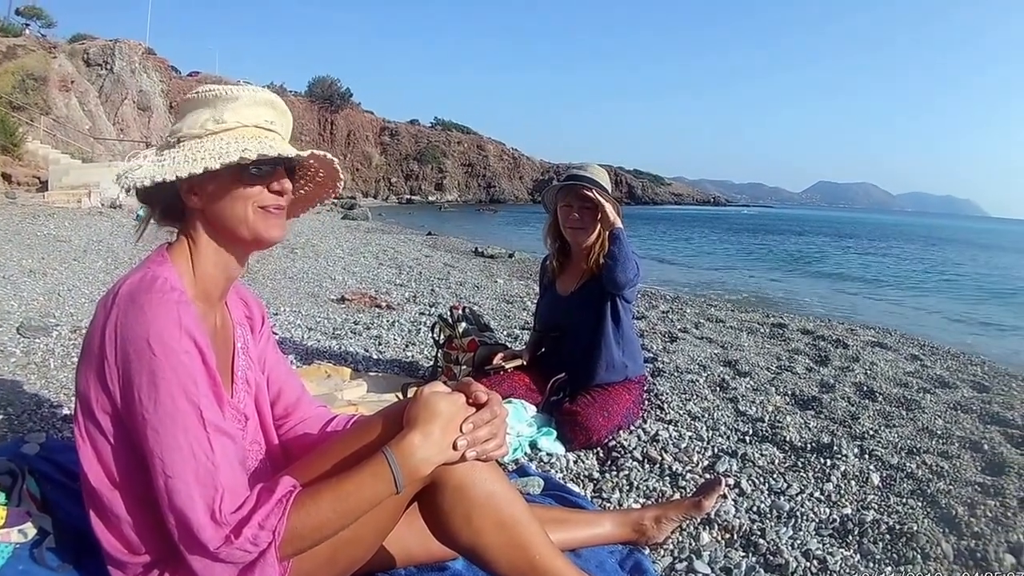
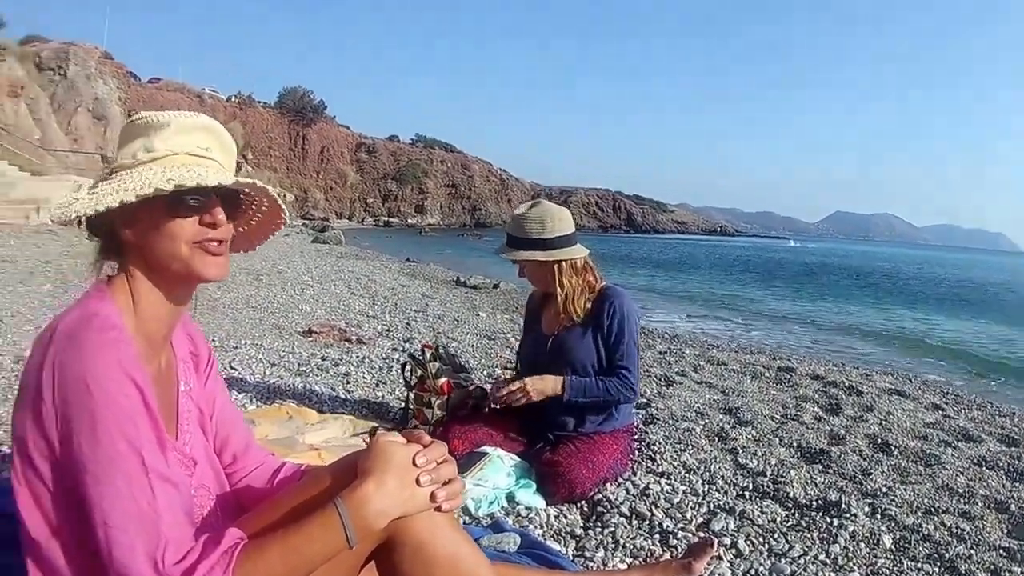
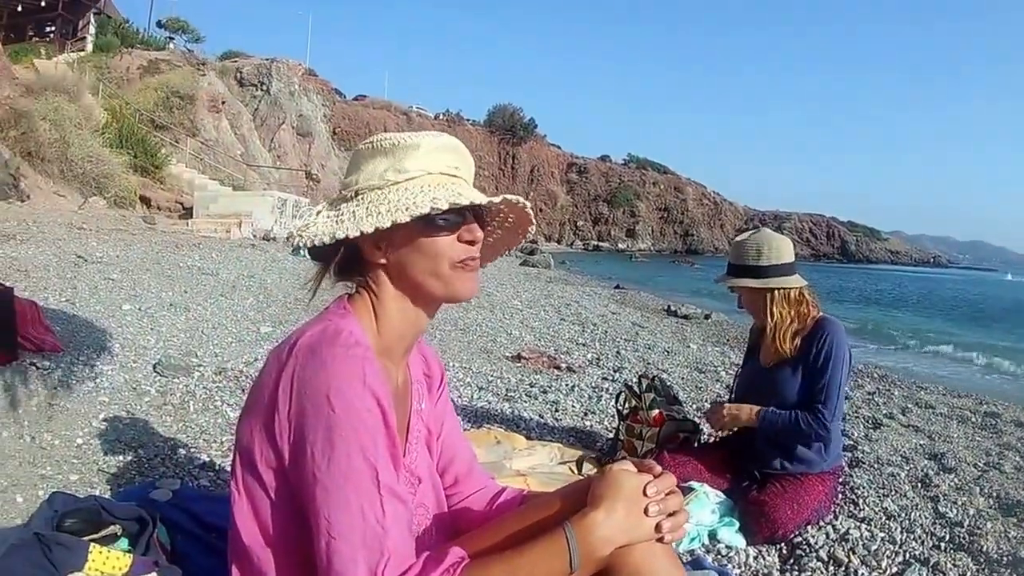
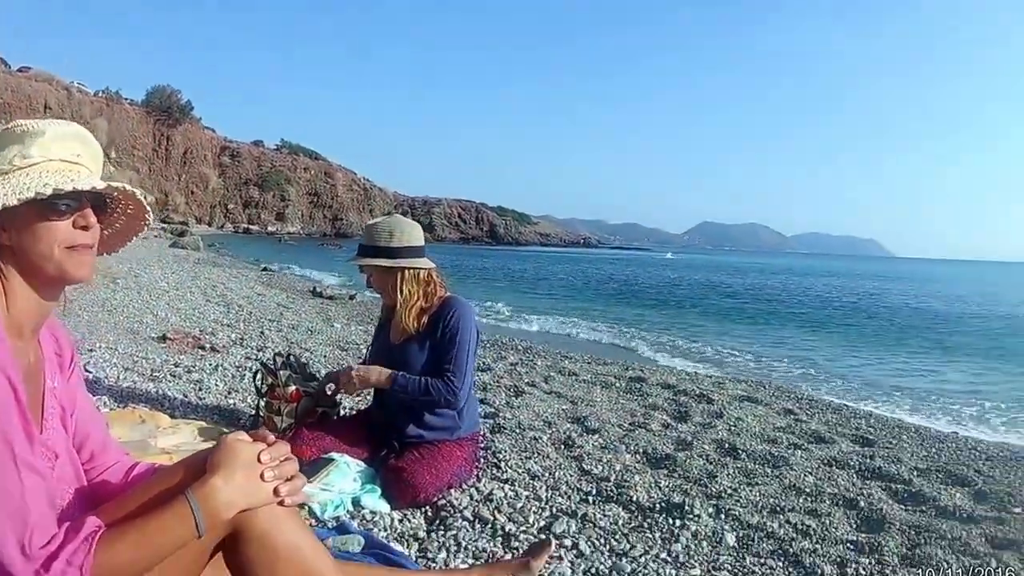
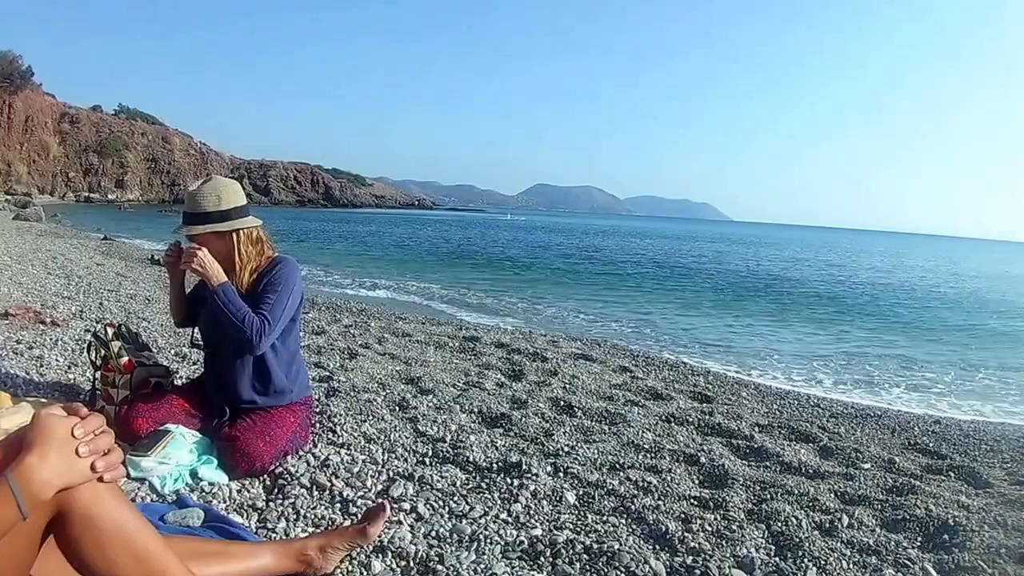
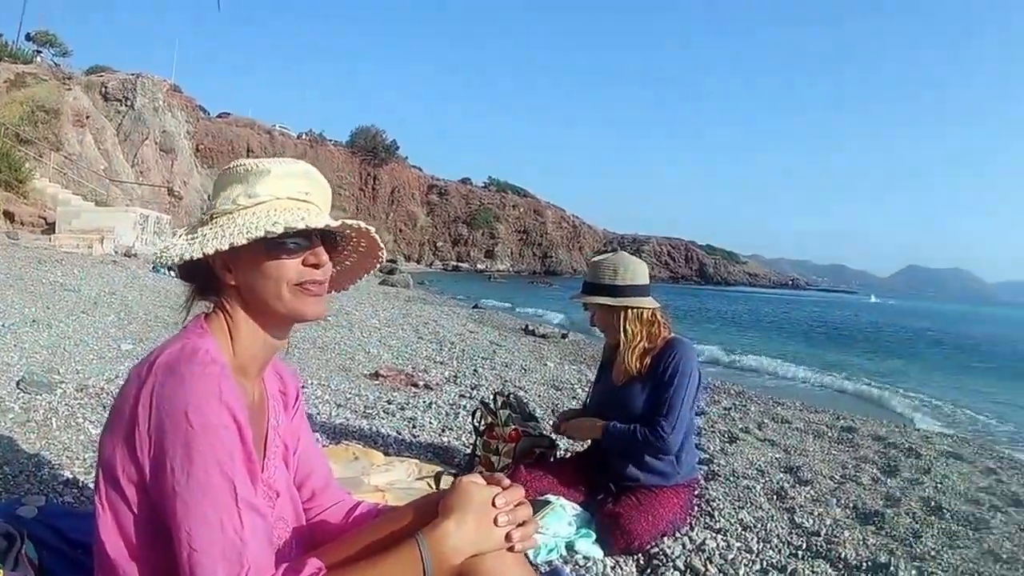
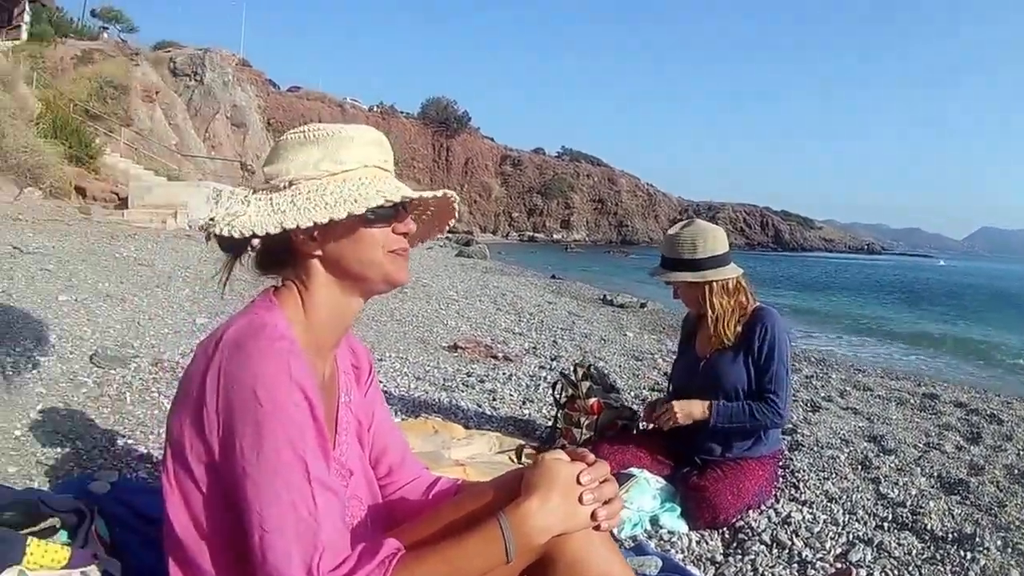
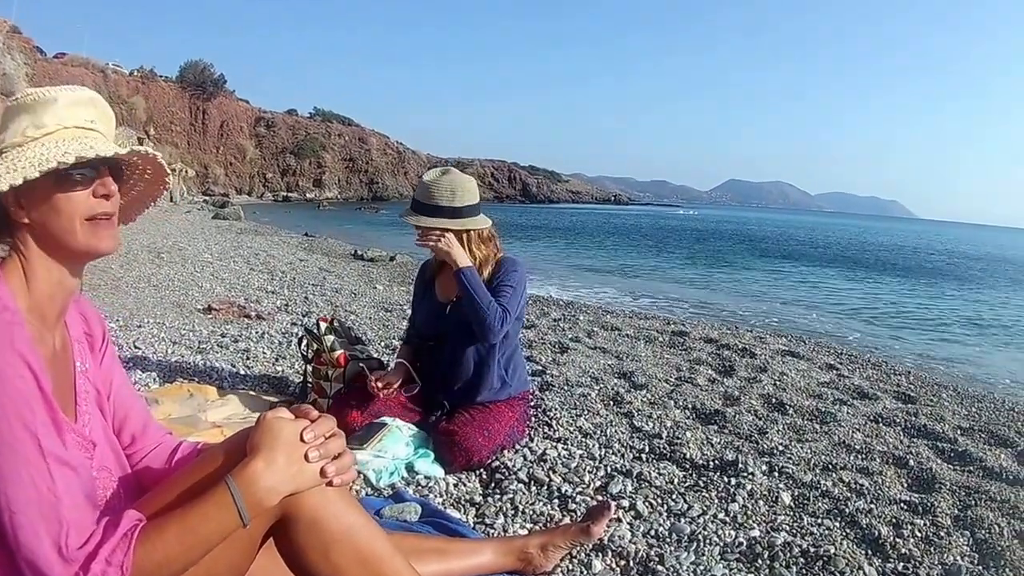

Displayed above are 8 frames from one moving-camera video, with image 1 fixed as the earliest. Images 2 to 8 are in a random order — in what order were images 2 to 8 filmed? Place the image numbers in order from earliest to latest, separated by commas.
8, 2, 7, 3, 6, 4, 5
